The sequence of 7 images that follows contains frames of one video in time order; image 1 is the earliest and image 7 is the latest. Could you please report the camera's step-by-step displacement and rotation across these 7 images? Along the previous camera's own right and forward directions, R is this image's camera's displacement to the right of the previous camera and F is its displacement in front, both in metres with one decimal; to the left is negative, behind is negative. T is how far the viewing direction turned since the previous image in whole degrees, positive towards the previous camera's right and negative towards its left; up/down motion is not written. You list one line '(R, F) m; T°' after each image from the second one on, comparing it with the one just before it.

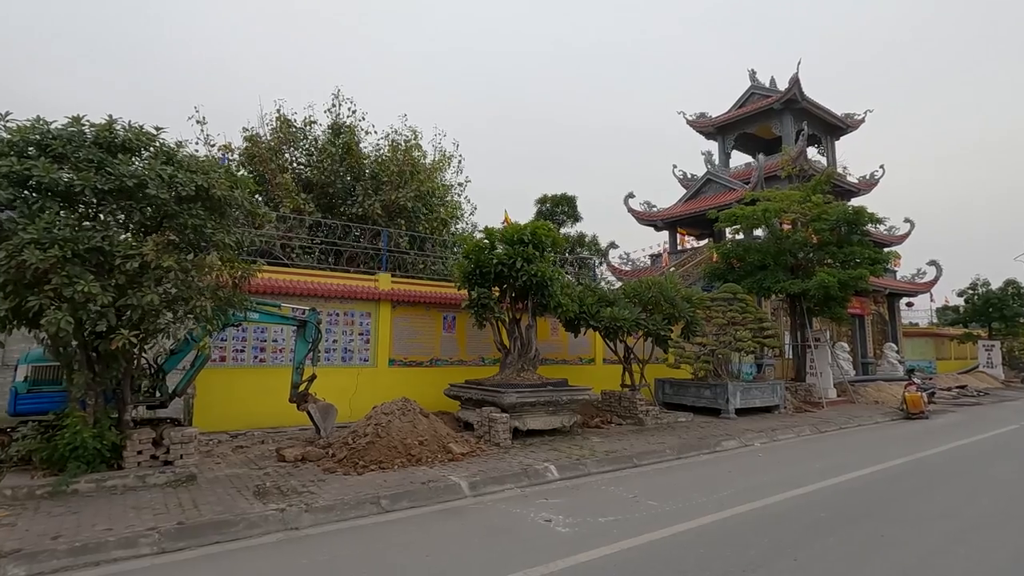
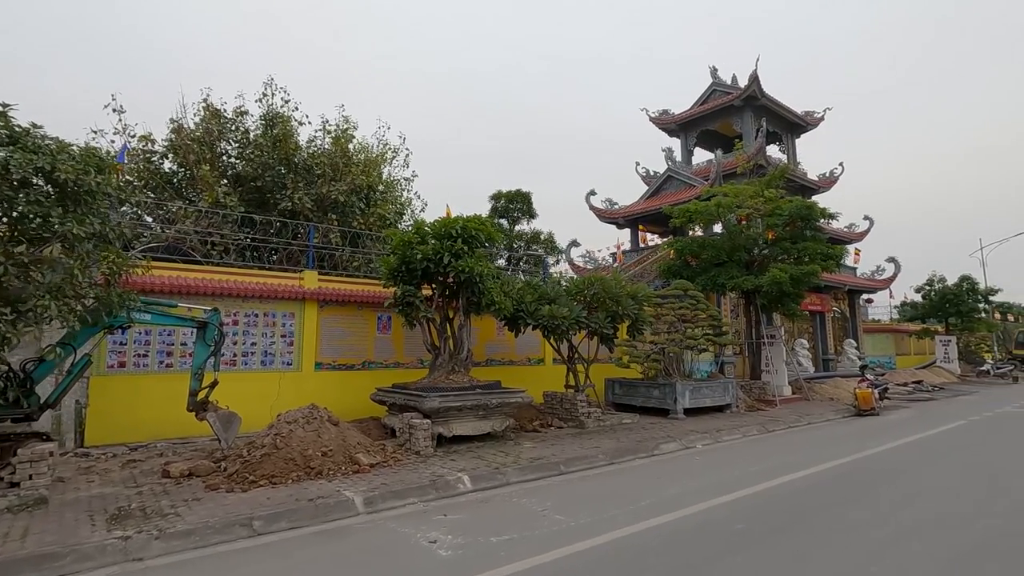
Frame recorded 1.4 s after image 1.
(+0.9, +0.6) m; +2°
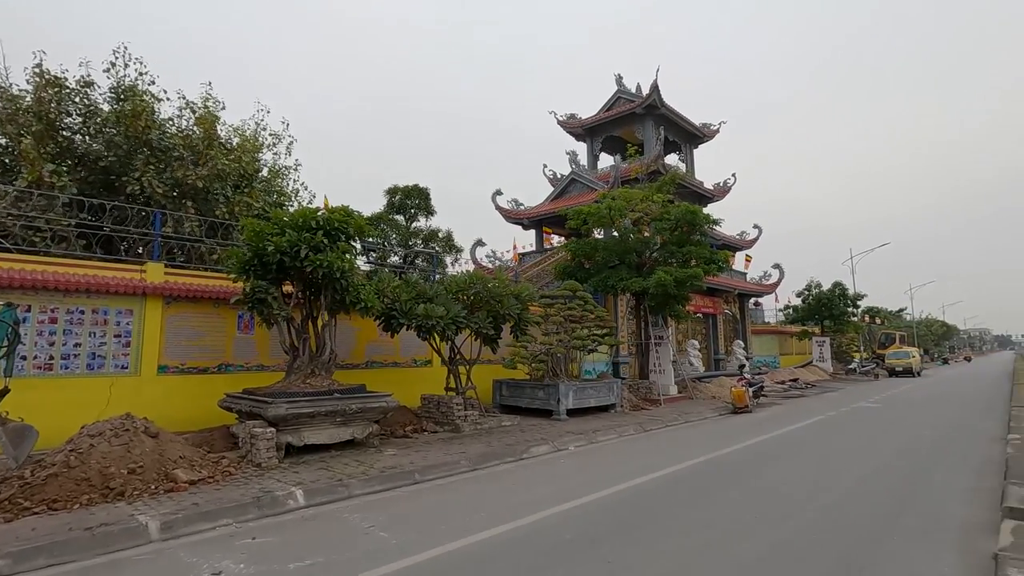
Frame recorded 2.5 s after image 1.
(+1.0, +0.4) m; +8°
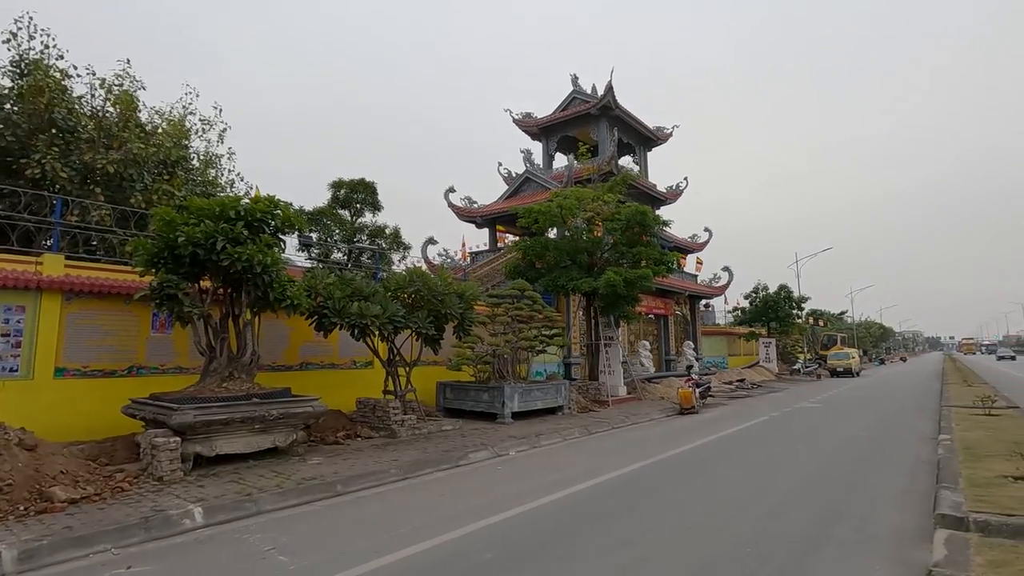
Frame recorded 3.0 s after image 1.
(+0.4, +0.4) m; +4°
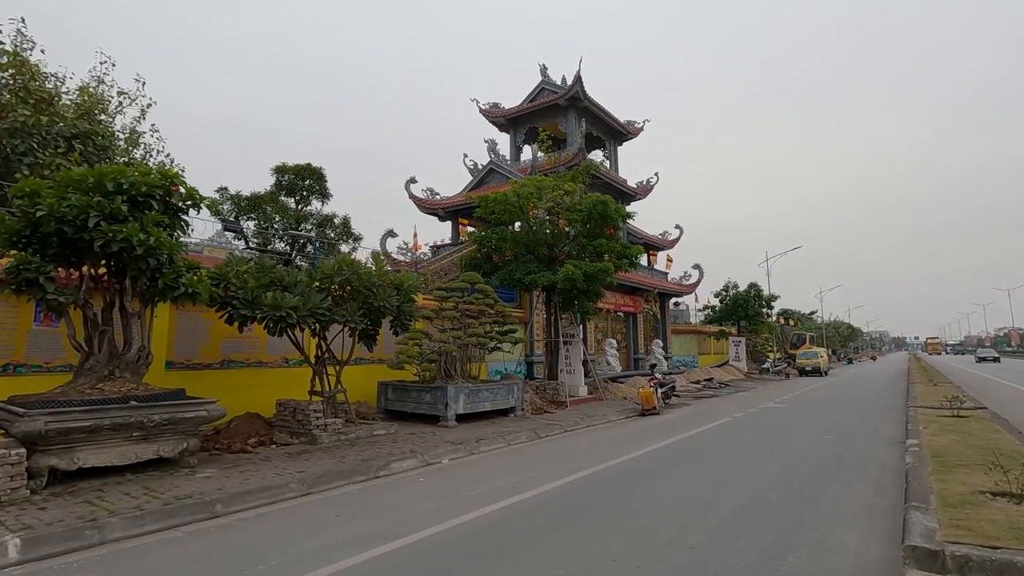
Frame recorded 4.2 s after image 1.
(+0.7, +1.0) m; +2°
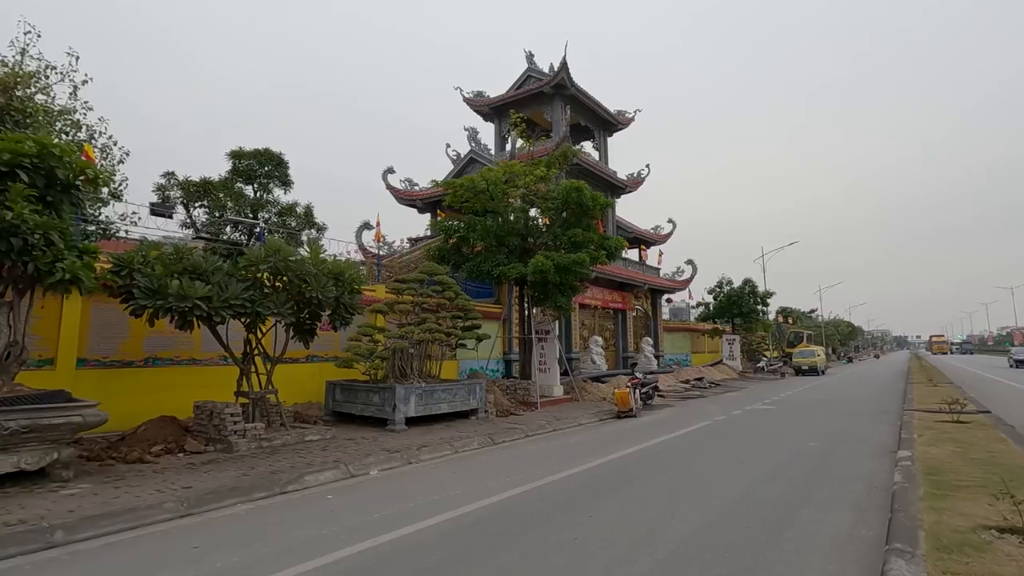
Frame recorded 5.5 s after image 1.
(+0.9, +1.1) m; 0°
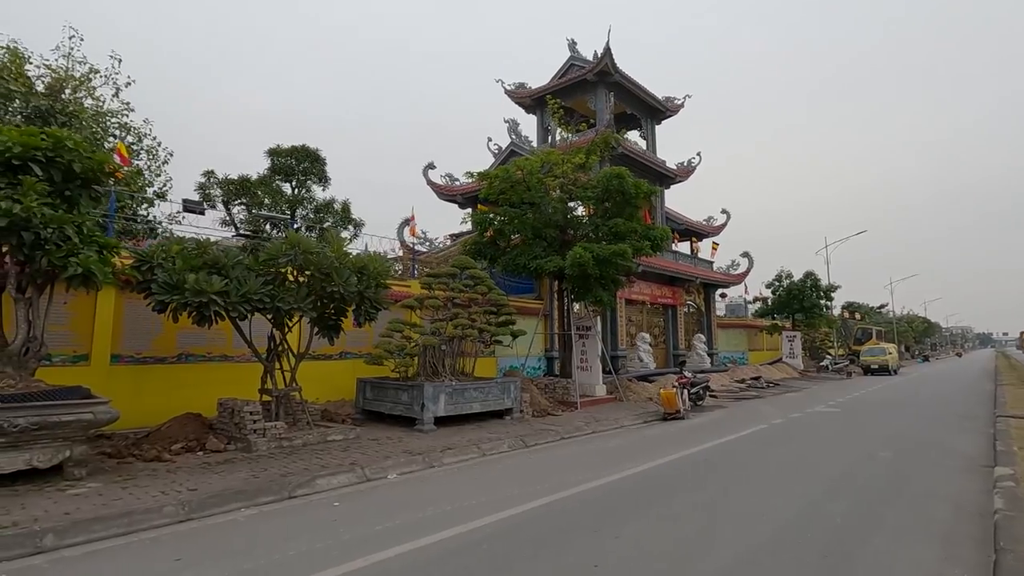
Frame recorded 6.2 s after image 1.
(+0.3, +0.7) m; -5°
